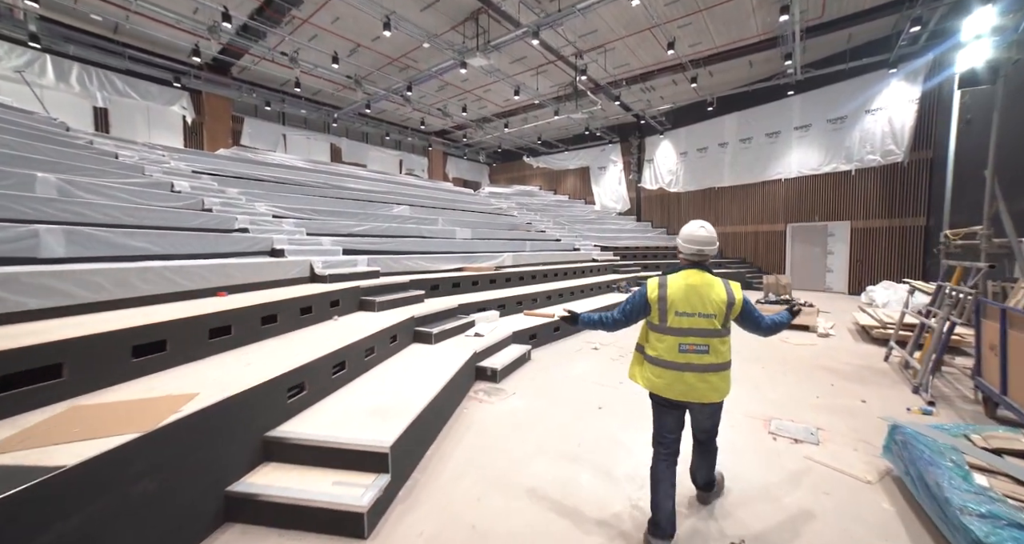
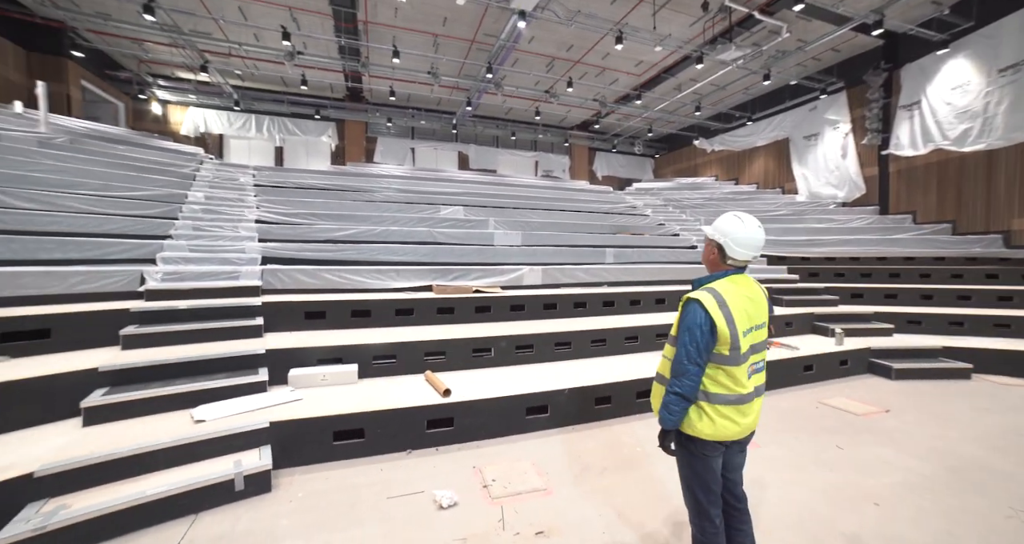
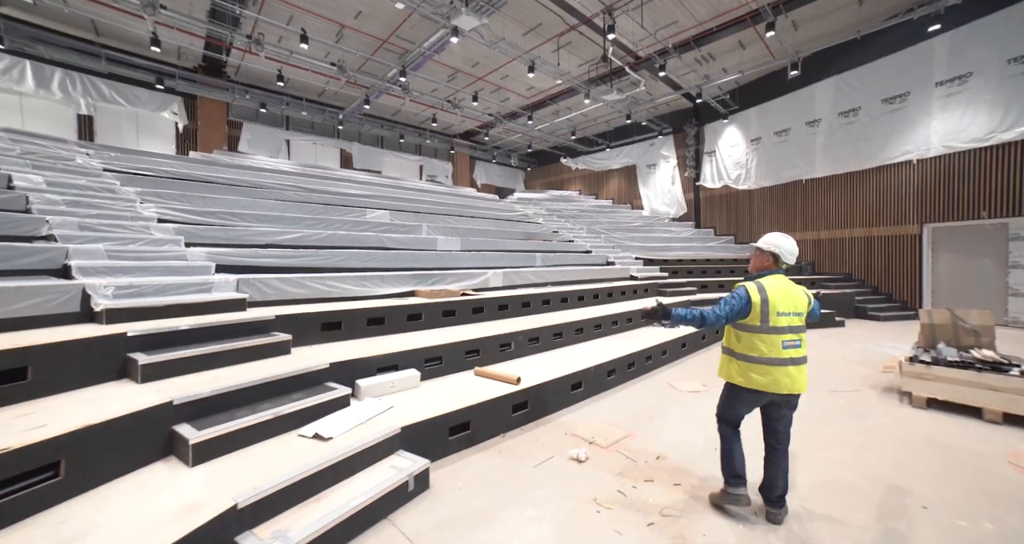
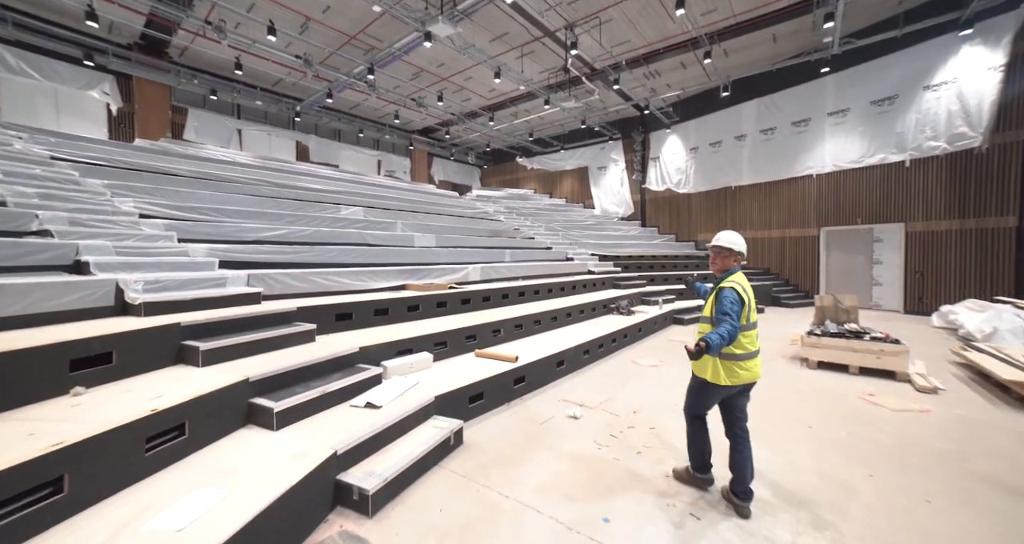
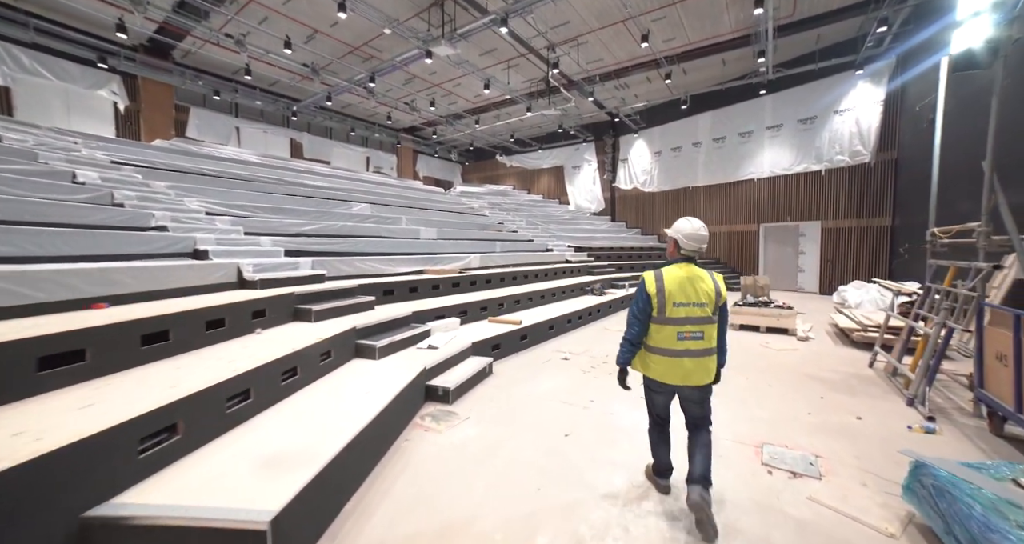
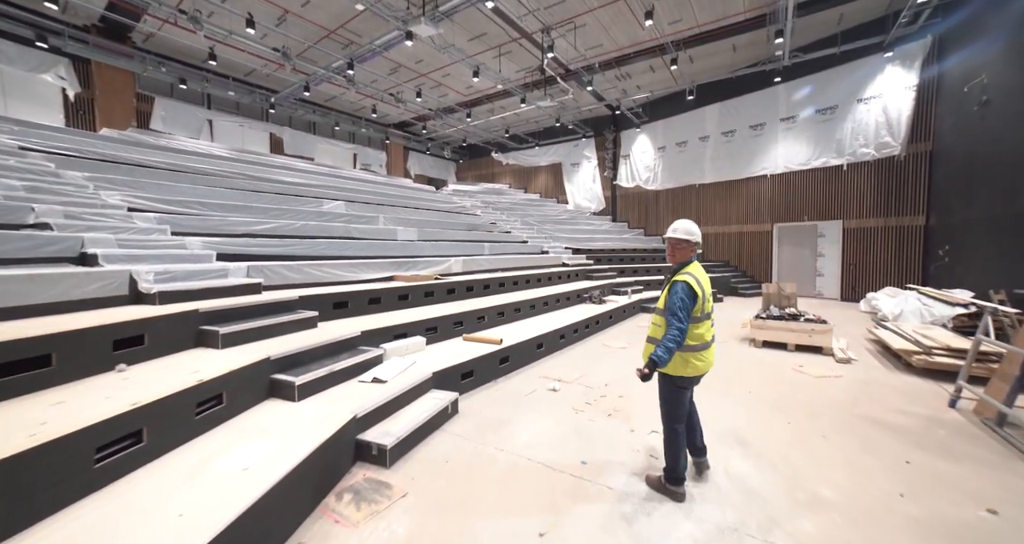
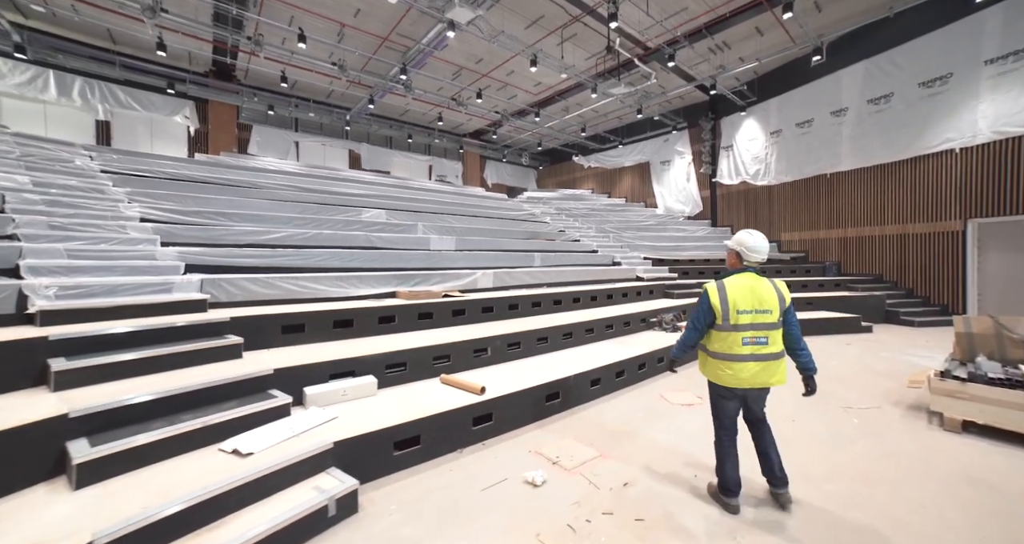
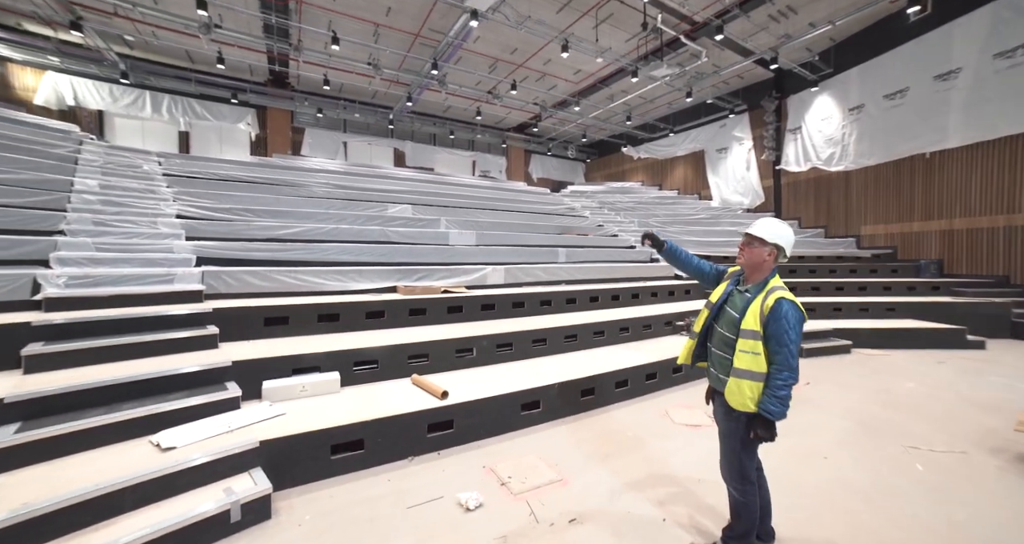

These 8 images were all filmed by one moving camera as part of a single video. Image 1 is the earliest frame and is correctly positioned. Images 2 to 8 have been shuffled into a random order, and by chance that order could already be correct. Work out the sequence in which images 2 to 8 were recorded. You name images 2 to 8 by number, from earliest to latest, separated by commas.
5, 6, 4, 3, 7, 8, 2
